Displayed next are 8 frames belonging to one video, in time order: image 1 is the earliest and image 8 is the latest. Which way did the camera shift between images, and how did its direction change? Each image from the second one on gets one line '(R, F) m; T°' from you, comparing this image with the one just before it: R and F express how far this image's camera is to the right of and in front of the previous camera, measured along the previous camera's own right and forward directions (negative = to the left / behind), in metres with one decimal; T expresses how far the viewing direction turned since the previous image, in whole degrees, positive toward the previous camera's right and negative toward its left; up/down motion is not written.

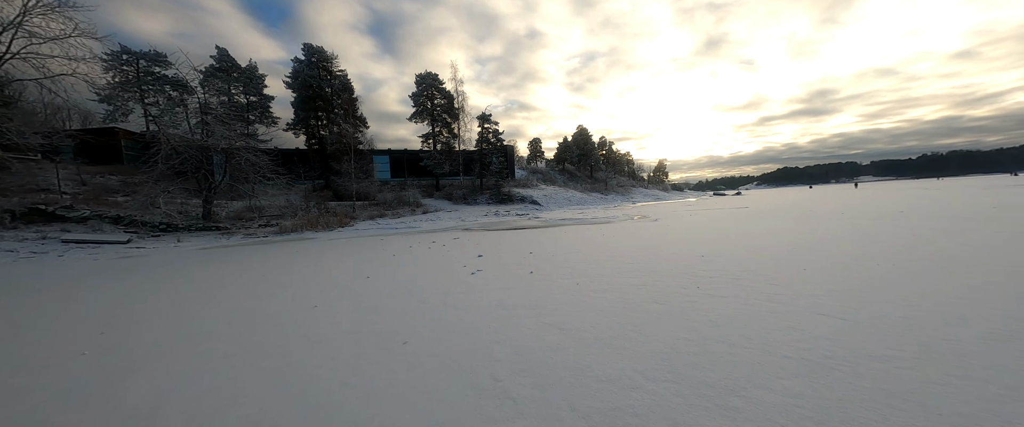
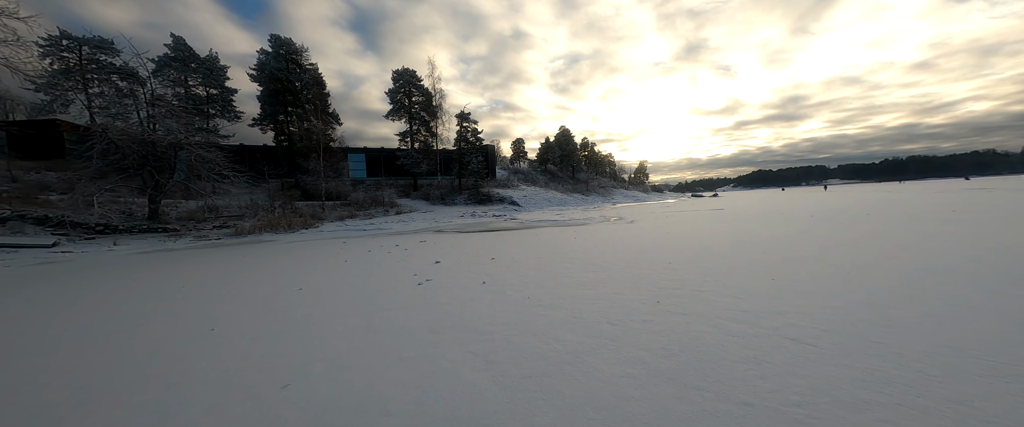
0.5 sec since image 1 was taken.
(+0.4, +0.5) m; +3°
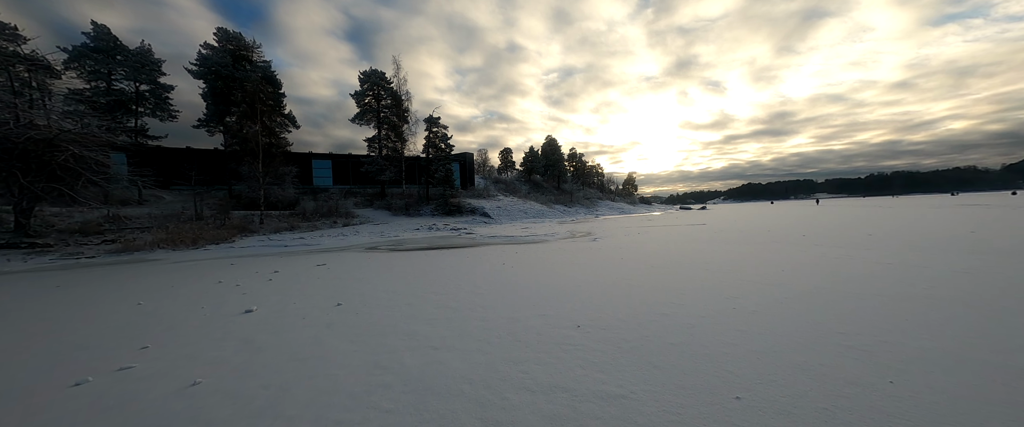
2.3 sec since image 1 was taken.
(+1.7, +2.1) m; +1°
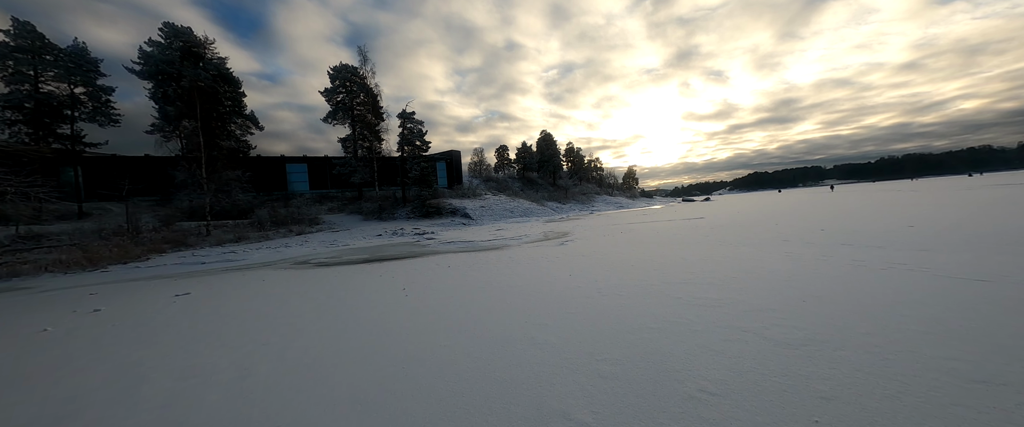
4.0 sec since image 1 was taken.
(+1.5, +2.1) m; -1°
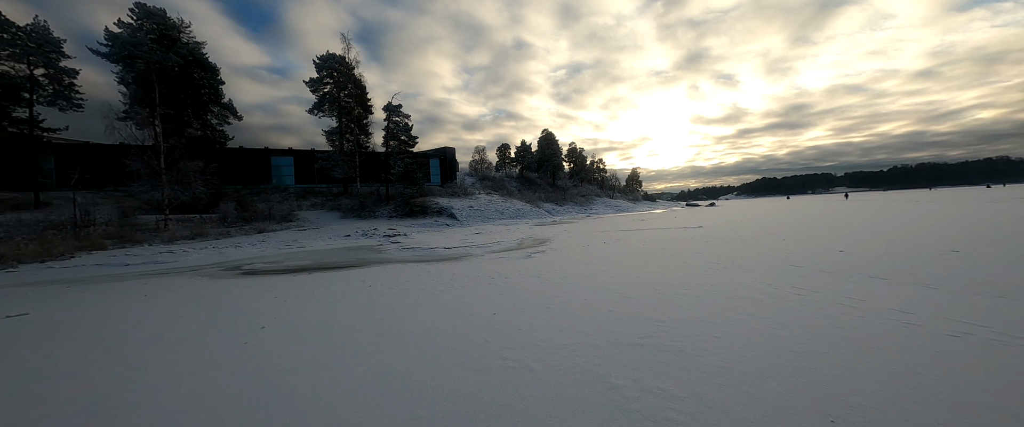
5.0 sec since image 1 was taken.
(+1.0, +1.4) m; -1°
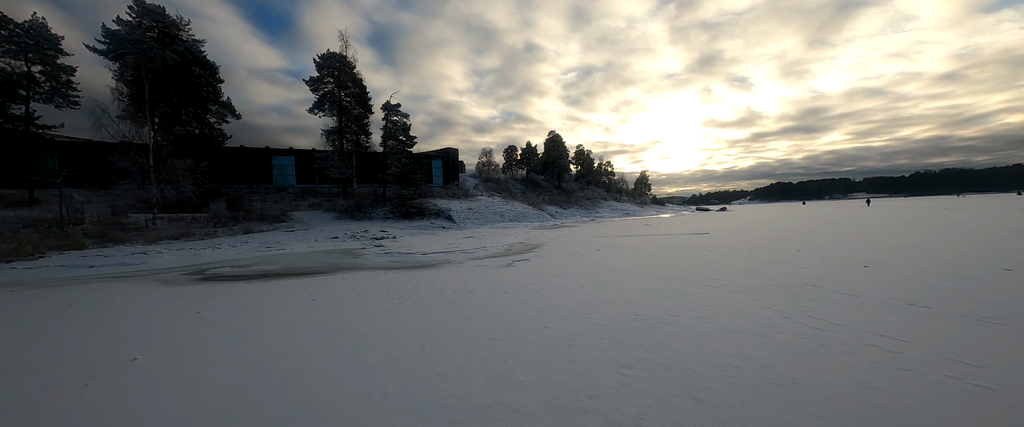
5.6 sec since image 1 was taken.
(+0.6, +0.8) m; -2°
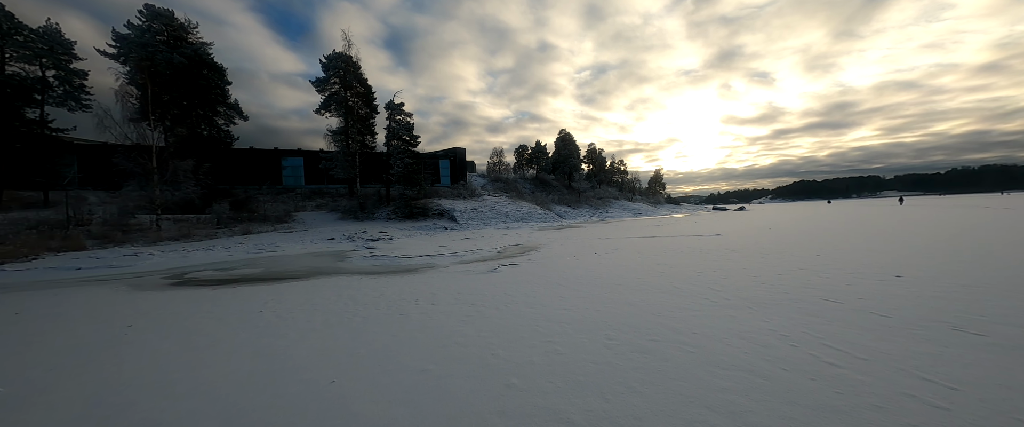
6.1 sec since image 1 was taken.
(+0.6, +0.6) m; -2°
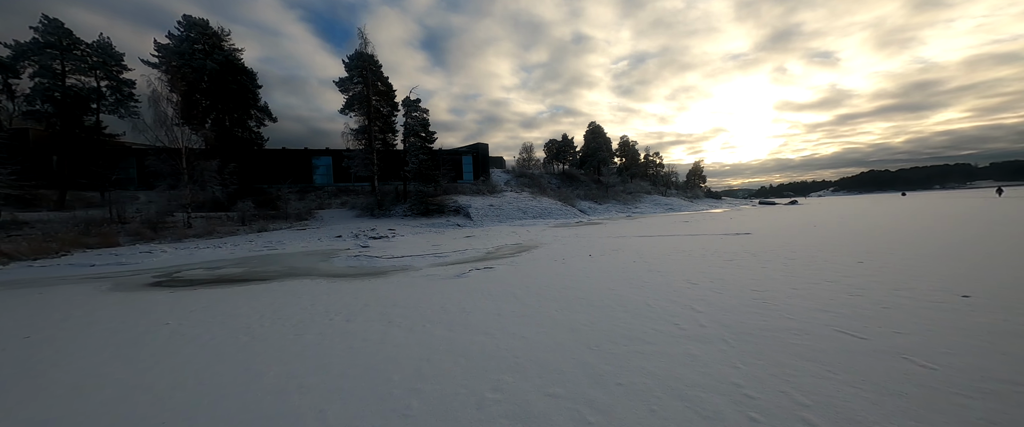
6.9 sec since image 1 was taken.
(+1.2, +0.8) m; -6°
